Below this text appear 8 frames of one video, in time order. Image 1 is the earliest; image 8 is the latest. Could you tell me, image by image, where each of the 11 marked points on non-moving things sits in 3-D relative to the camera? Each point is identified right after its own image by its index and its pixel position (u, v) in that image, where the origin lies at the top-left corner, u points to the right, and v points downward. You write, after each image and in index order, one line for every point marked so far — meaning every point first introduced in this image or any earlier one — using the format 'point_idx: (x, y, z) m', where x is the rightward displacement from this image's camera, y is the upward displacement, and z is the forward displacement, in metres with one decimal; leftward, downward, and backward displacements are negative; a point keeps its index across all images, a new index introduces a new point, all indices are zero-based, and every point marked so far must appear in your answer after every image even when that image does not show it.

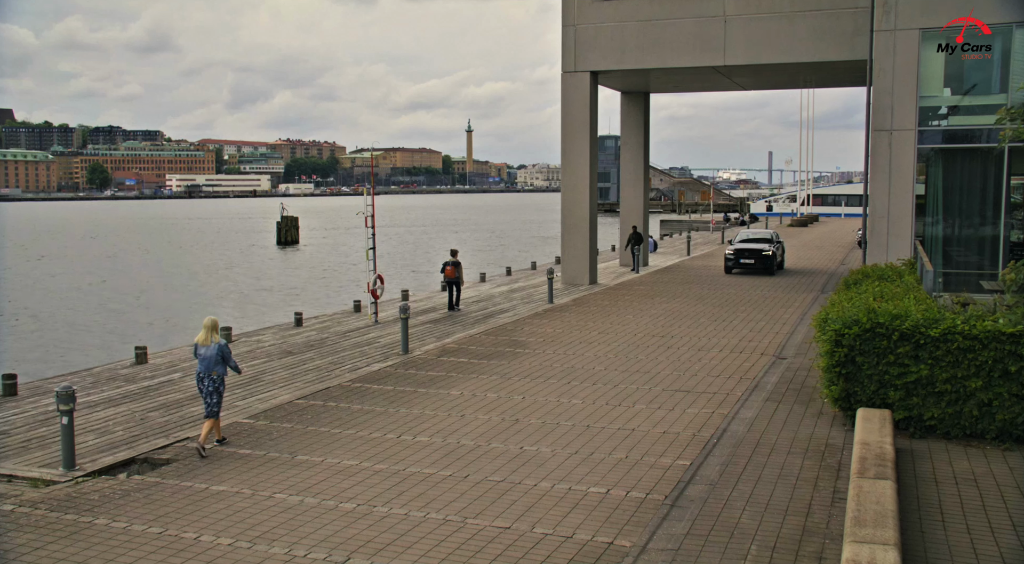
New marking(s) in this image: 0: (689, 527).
0: (+1.6, -2.2, +8.5) m
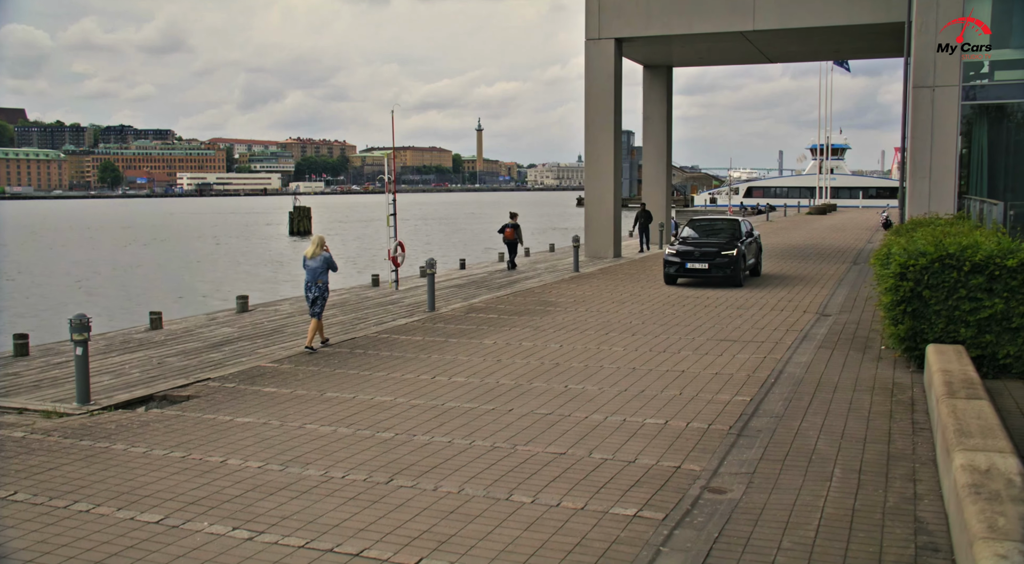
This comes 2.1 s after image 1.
0: (+2.0, -1.4, +7.8) m
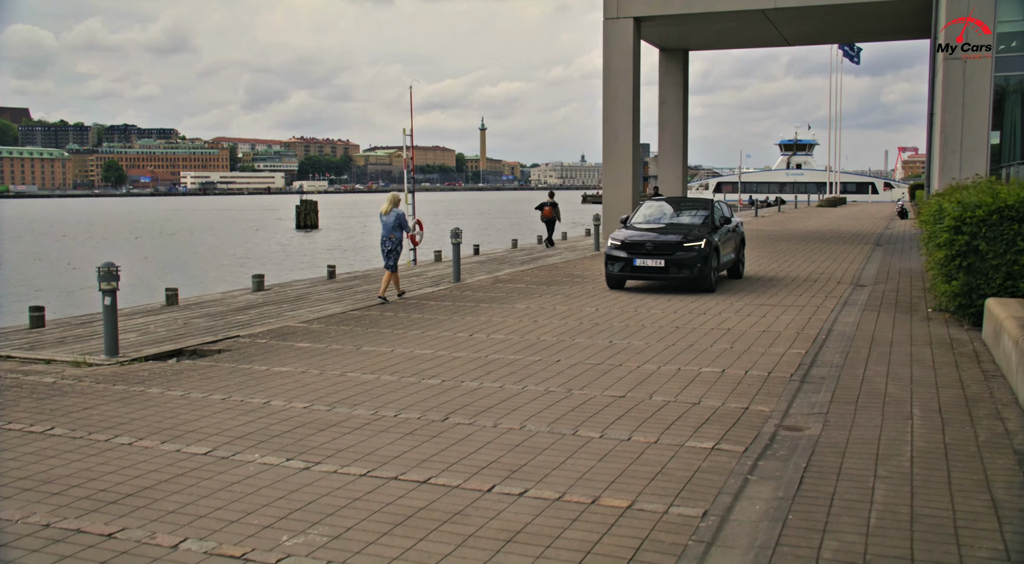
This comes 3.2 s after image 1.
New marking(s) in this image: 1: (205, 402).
0: (+2.5, -0.9, +7.4) m
1: (-2.3, -0.9, +7.2) m
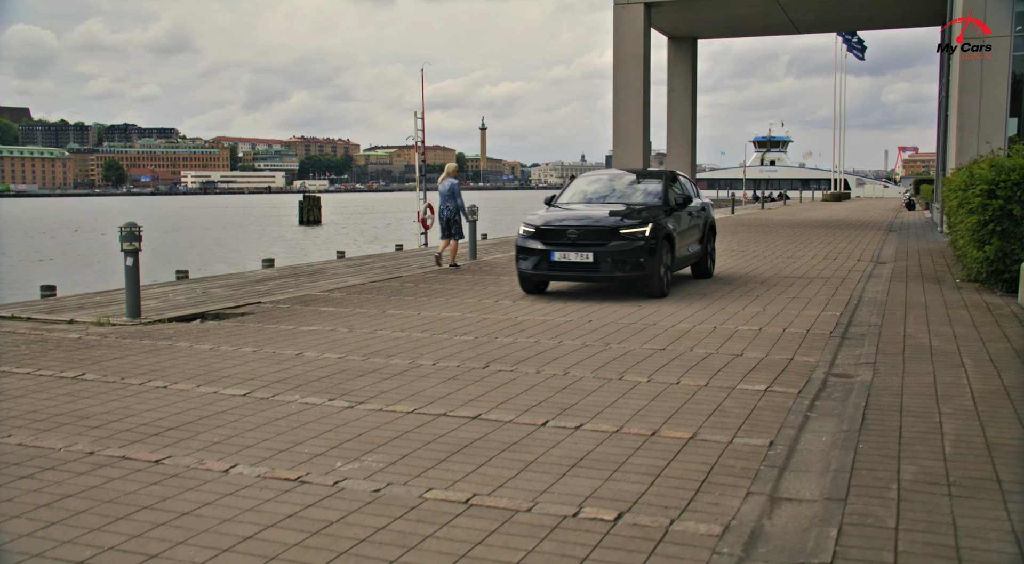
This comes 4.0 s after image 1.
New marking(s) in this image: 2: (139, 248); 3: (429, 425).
0: (+2.8, -0.5, +7.2) m
1: (-2.0, -0.5, +7.0) m
2: (-3.6, +0.3, +9.0) m
3: (-0.4, -0.7, +4.9) m
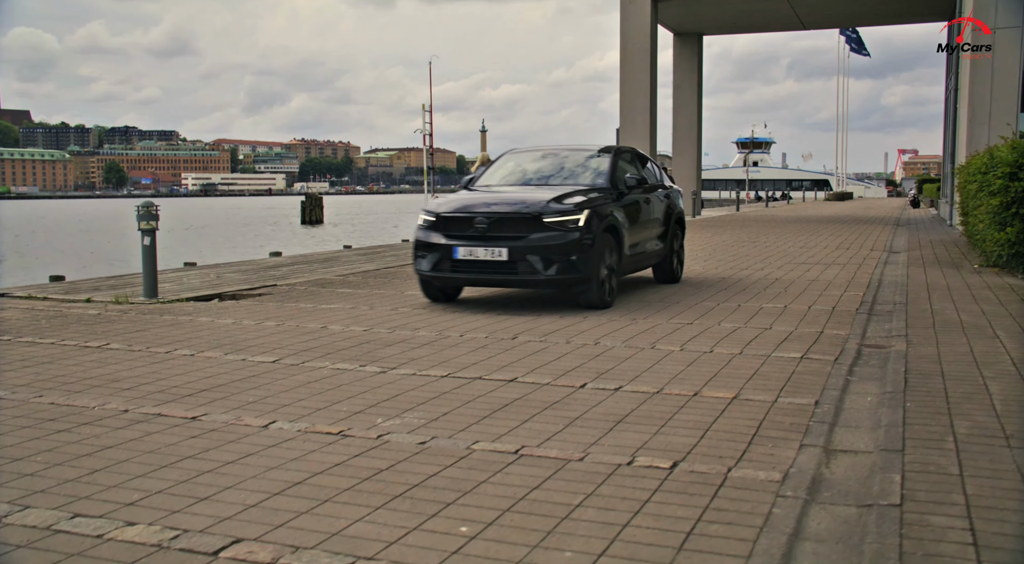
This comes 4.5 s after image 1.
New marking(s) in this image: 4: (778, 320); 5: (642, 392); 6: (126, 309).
0: (+3.0, -0.3, +7.1) m
1: (-1.8, -0.3, +6.9) m
2: (-3.4, +0.5, +9.0) m
3: (-0.2, -0.5, +4.8) m
4: (+2.1, -0.3, +7.4) m
5: (+0.6, -0.5, +4.7) m
6: (-3.2, -0.2, +7.8) m
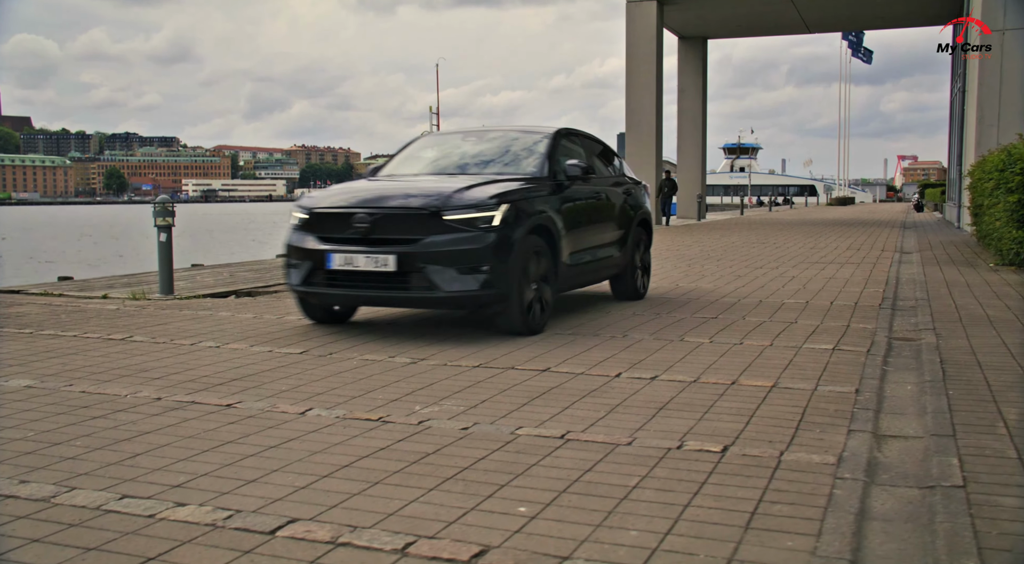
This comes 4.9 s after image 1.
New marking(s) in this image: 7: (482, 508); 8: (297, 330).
0: (+3.1, -0.3, +7.1) m
1: (-1.7, -0.3, +6.9) m
2: (-3.2, +0.5, +8.9) m
3: (-0.1, -0.5, +4.7) m
4: (+2.2, -0.3, +7.3) m
5: (+0.8, -0.5, +4.6) m
6: (-3.0, -0.2, +7.7) m
7: (-0.1, -0.7, +2.7) m
8: (-1.4, -0.3, +6.3) m
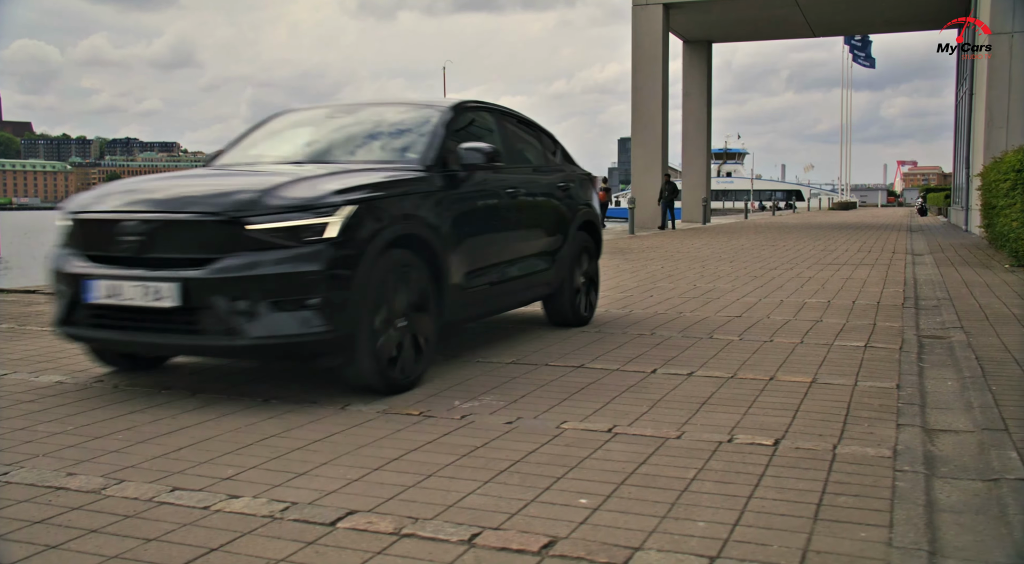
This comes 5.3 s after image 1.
0: (+3.3, -0.3, +7.0) m
1: (-1.5, -0.3, +6.8) m
2: (-3.0, +0.5, +8.9) m
3: (+0.1, -0.4, +4.7) m
4: (+2.4, -0.2, +7.3) m
5: (+1.0, -0.5, +4.5) m
6: (-2.8, -0.2, +7.7) m
7: (+0.1, -0.6, +2.7) m
8: (-1.2, -0.3, +6.2) m
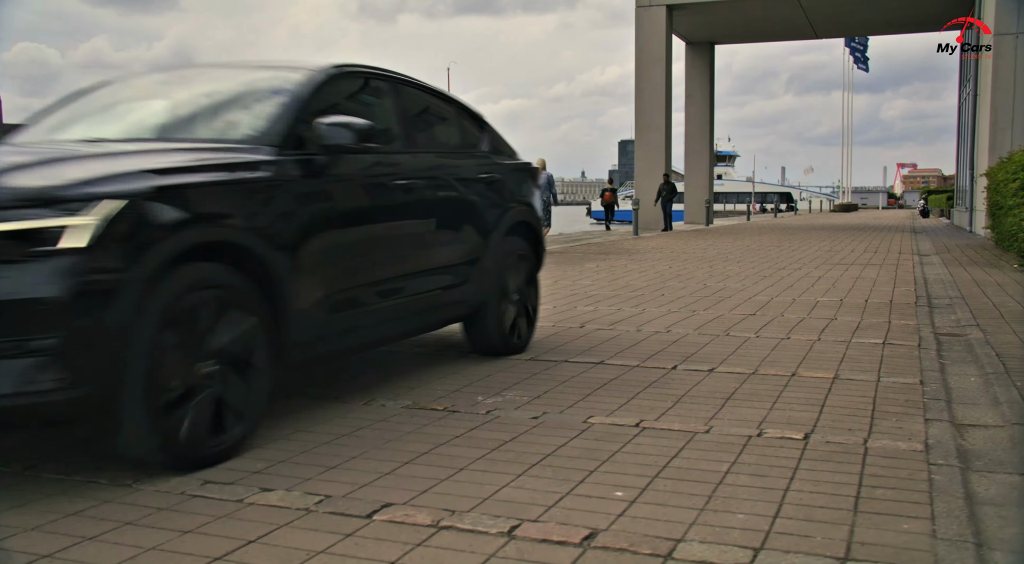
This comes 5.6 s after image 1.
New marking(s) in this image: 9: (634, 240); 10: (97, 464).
0: (+3.4, -0.2, +7.0) m
1: (-1.4, -0.3, +6.8) m
2: (-2.9, +0.5, +8.8) m
3: (+0.2, -0.4, +4.7) m
4: (+2.5, -0.2, +7.2) m
5: (+1.1, -0.4, +4.5) m
6: (-2.7, -0.2, +7.7) m
7: (+0.2, -0.6, +2.7) m
8: (-1.1, -0.3, +6.2) m
9: (+2.5, +0.8, +18.6) m
10: (-1.3, -0.6, +2.9) m
